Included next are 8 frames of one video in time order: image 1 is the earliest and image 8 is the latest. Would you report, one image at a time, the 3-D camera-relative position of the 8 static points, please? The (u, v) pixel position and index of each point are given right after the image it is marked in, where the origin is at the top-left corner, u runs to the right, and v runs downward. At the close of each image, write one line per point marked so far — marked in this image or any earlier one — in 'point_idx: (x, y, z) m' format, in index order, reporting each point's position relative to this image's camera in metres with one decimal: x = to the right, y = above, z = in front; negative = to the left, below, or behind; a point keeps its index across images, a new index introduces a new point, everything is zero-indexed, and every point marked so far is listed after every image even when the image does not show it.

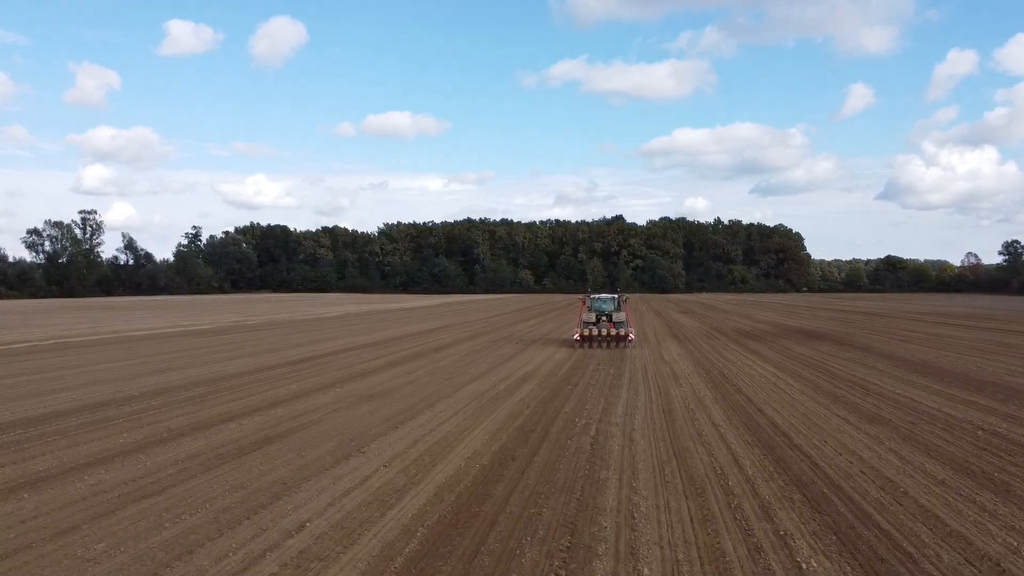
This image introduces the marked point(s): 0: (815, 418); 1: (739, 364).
0: (+4.4, -1.9, +10.0) m
1: (+5.7, -1.9, +17.6) m
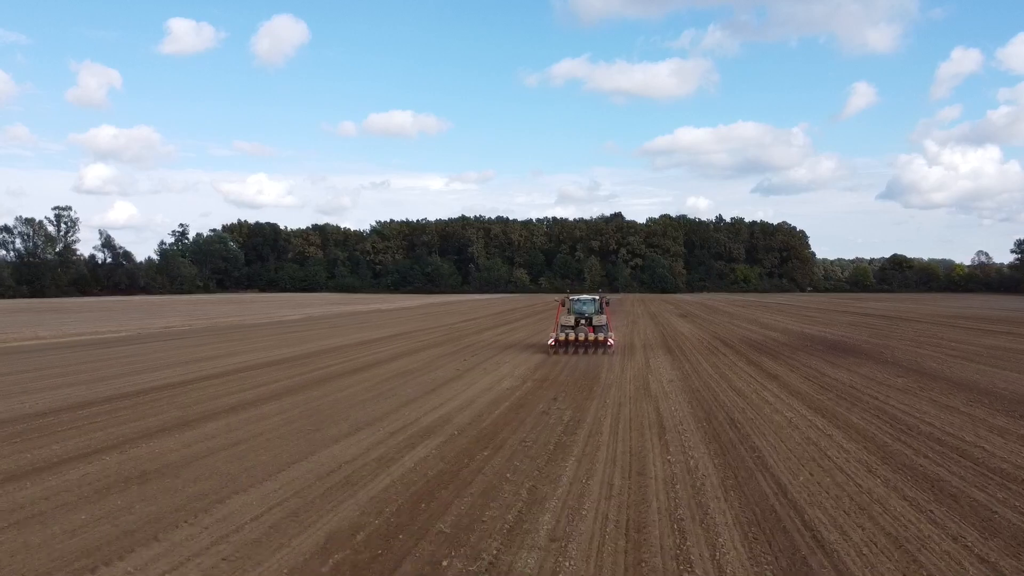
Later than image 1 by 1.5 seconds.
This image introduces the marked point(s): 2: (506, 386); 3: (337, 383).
0: (+3.0, -2.0, +5.0) m
1: (+4.3, -1.9, +12.6) m
2: (0.0, -1.9, +13.7) m
3: (-3.7, -2.0, +15.0) m
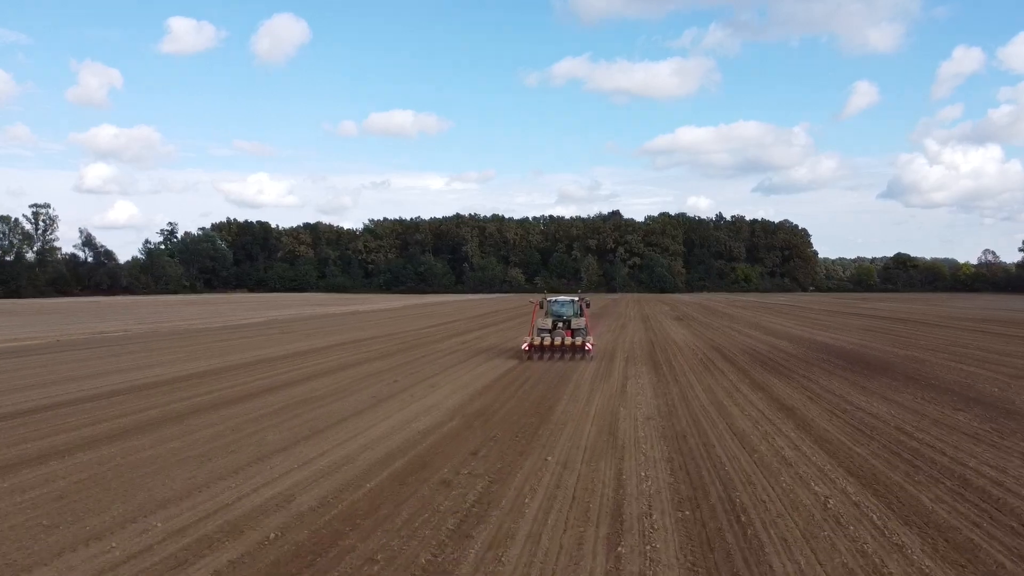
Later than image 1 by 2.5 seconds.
0: (+1.8, -2.0, +1.3) m
1: (+3.1, -2.0, +8.9) m
2: (-1.2, -2.0, +10.0) m
3: (-4.9, -2.1, +11.3) m
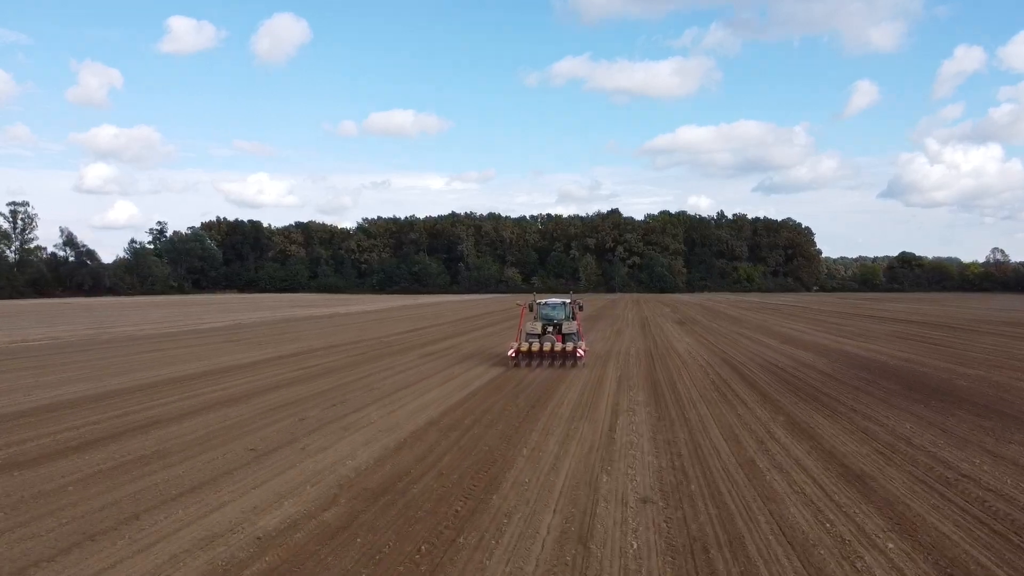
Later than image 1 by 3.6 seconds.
0: (+1.0, -2.1, -2.5) m
1: (+2.3, -2.0, +5.2) m
2: (-2.0, -2.0, +6.3) m
3: (-5.7, -2.1, +7.6) m
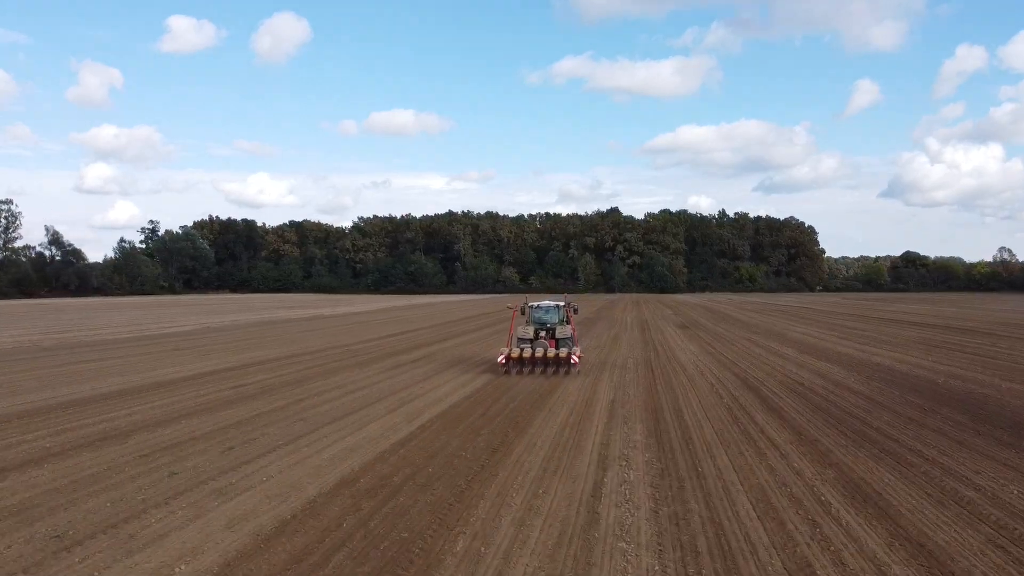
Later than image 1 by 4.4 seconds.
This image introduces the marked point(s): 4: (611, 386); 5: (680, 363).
0: (+0.5, -2.1, -5.2) m
1: (+1.8, -2.1, +2.4) m
2: (-2.6, -2.1, +3.5) m
3: (-6.2, -2.2, +4.8) m
4: (+2.1, -2.2, +14.5) m
5: (+4.7, -2.1, +18.9) m
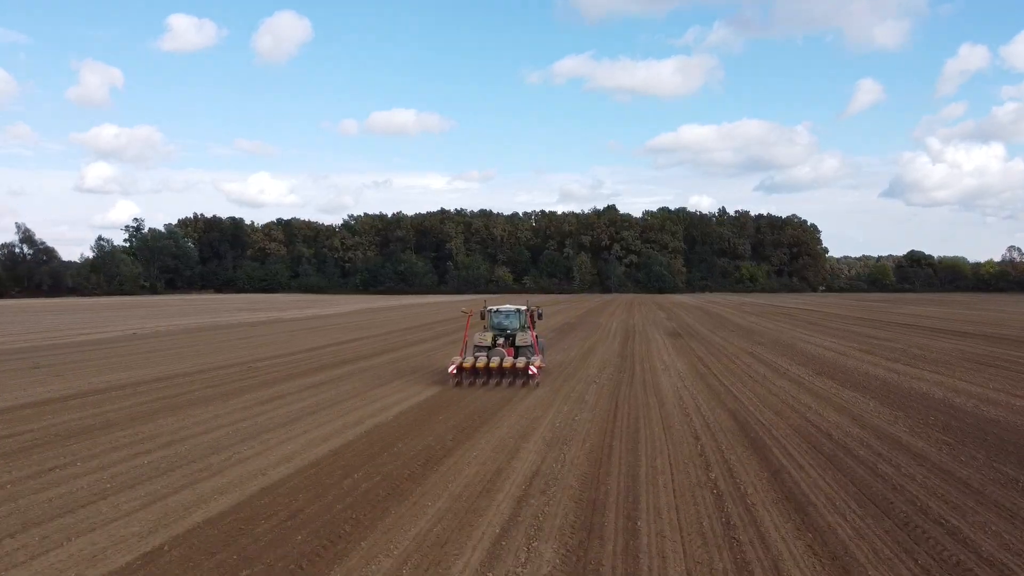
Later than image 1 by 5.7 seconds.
0: (-1.1, -2.2, -9.7) m
1: (+0.2, -2.2, -2.0) m
2: (-4.1, -2.2, -1.0) m
3: (-7.7, -2.3, +0.4) m
4: (+0.6, -2.3, +10.0) m
5: (+3.1, -2.2, +14.5) m
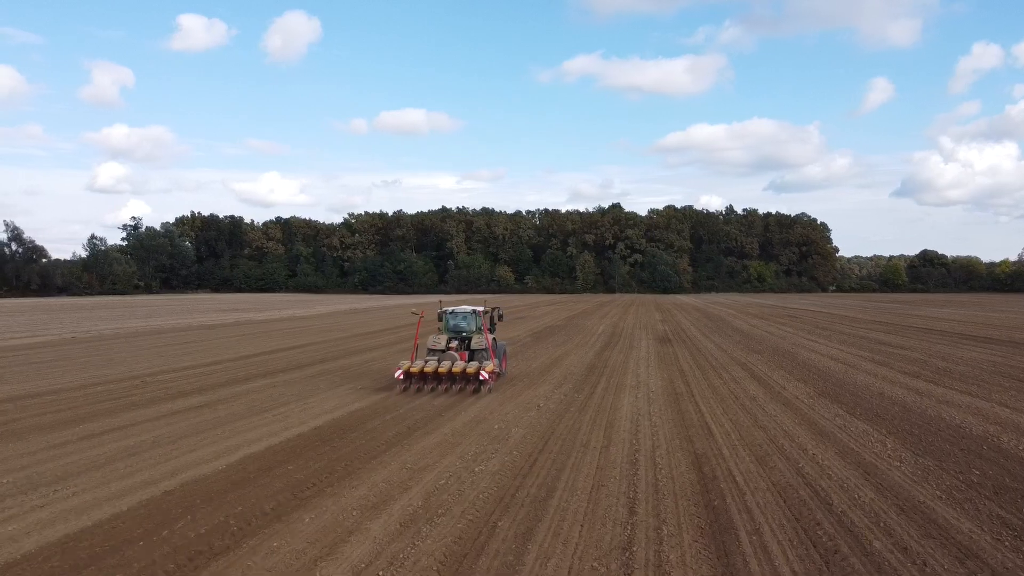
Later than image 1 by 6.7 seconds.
0: (-2.7, -2.2, -12.6) m
1: (-1.3, -2.2, -5.0) m
2: (-5.6, -2.2, -3.9) m
3: (-9.3, -2.3, -2.5) m
4: (-0.8, -2.3, +7.1) m
5: (+1.8, -2.2, +11.5) m
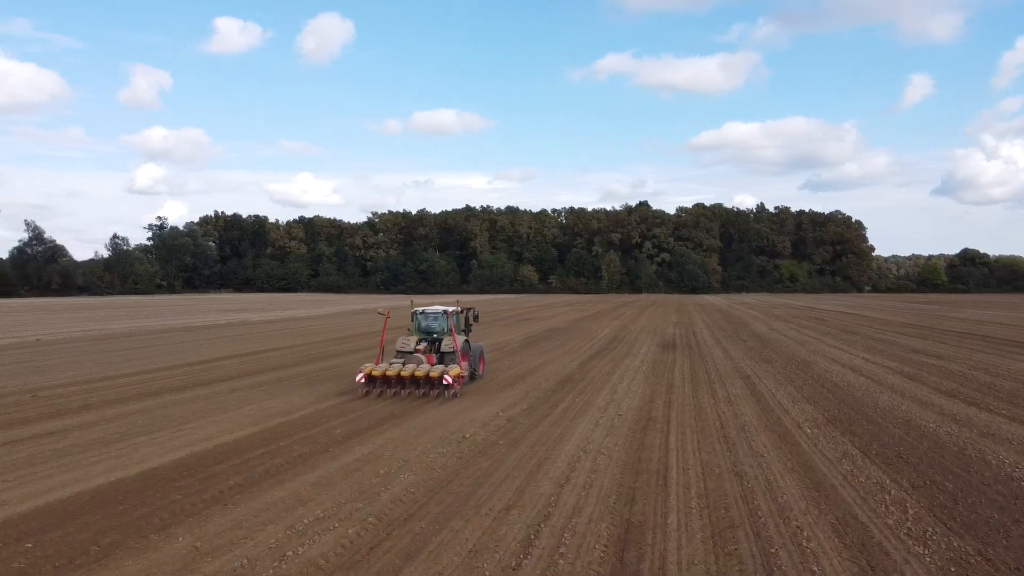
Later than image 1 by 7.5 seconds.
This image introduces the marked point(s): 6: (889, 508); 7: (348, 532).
0: (-4.9, -2.2, -14.9) m
1: (-3.2, -2.2, -7.3) m
2: (-7.4, -2.2, -6.0) m
3: (-11.0, -2.3, -4.4) m
4: (-2.1, -2.3, +4.7) m
5: (+0.7, -2.2, +9.0) m
6: (+3.7, -2.1, +6.5) m
7: (-1.4, -2.3, +5.8) m
